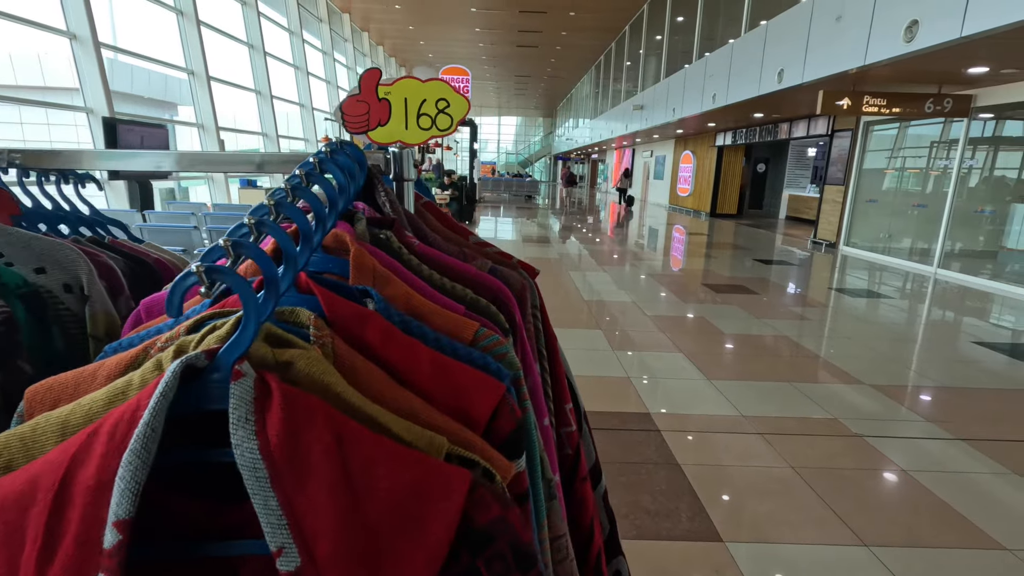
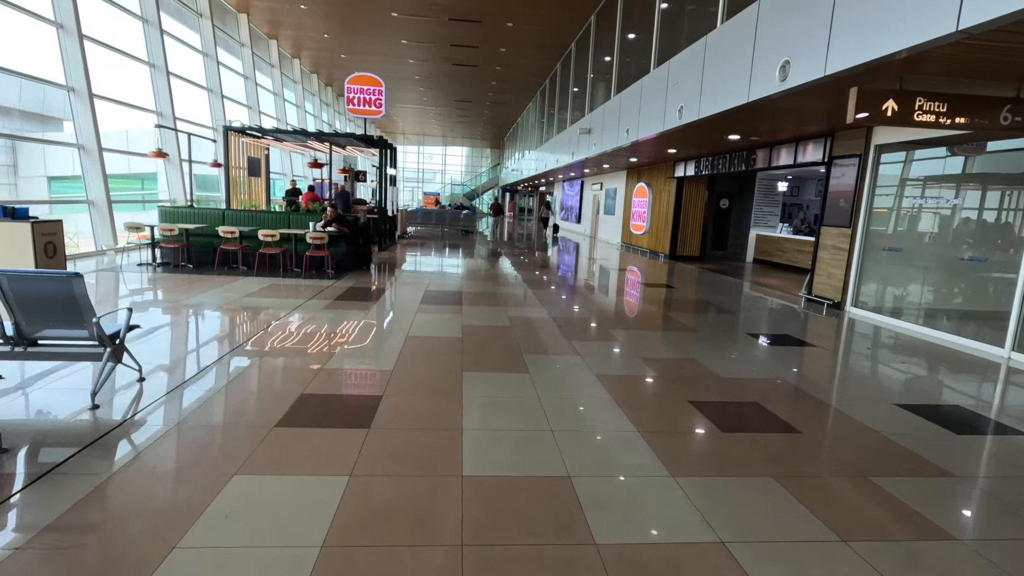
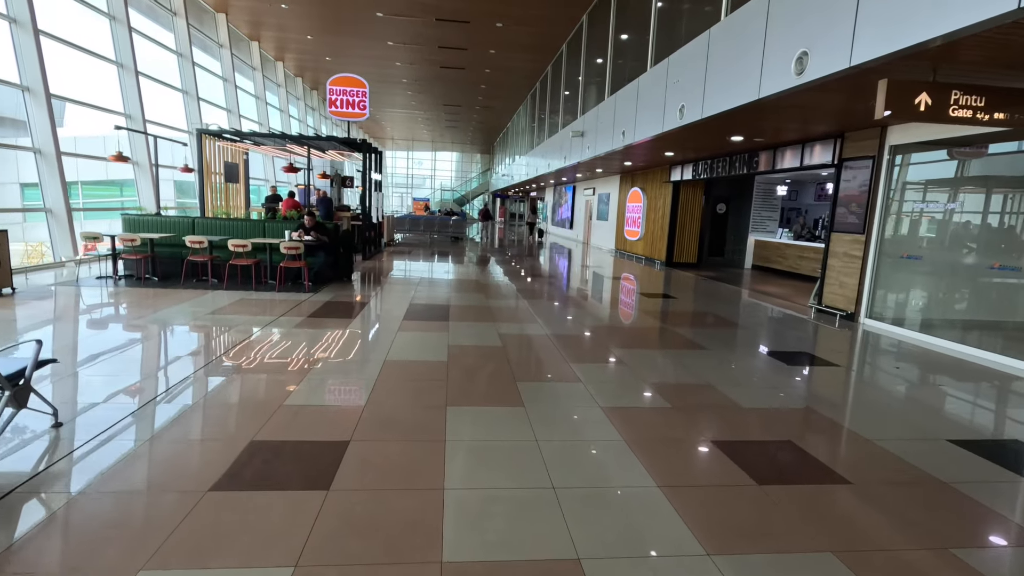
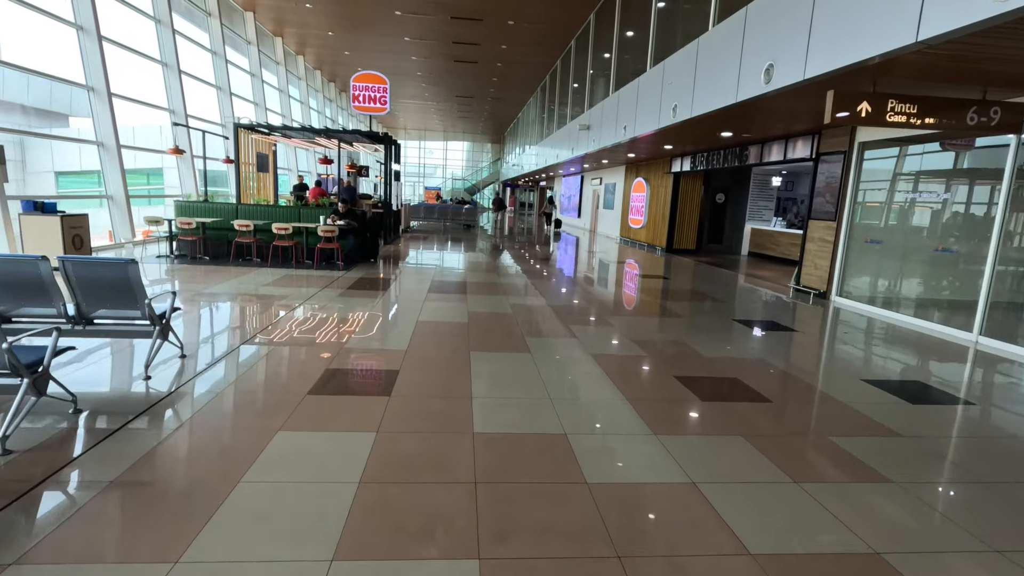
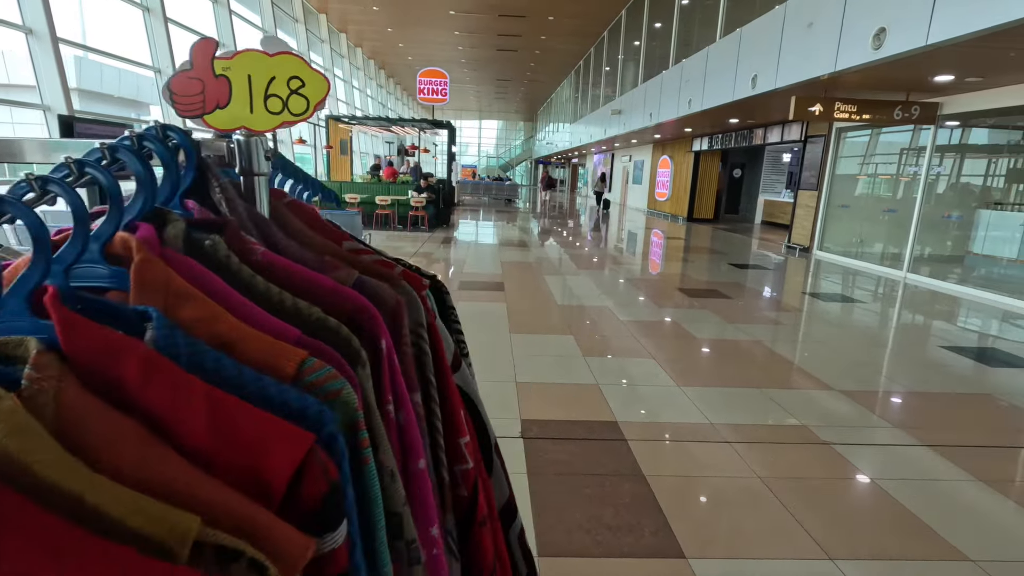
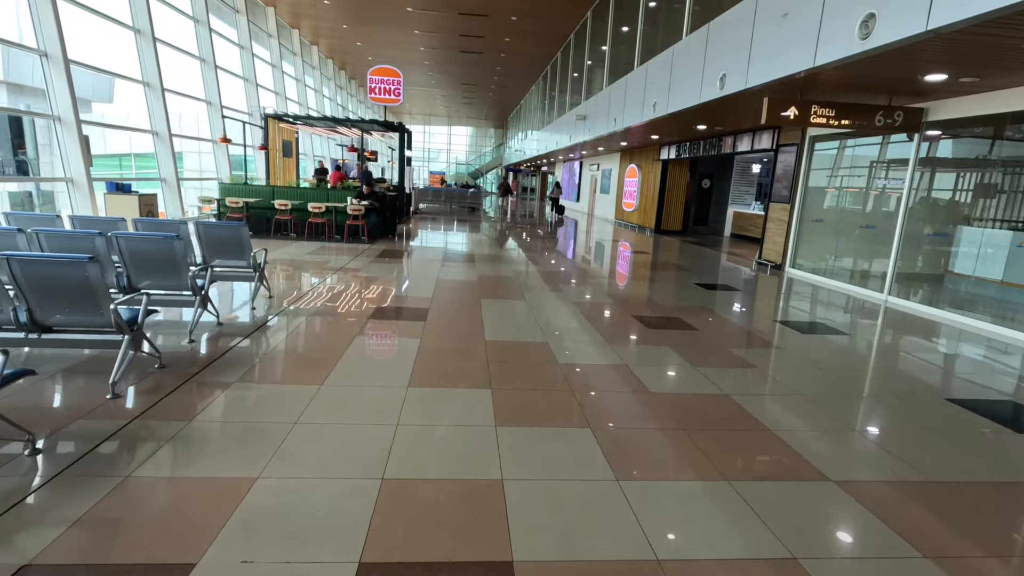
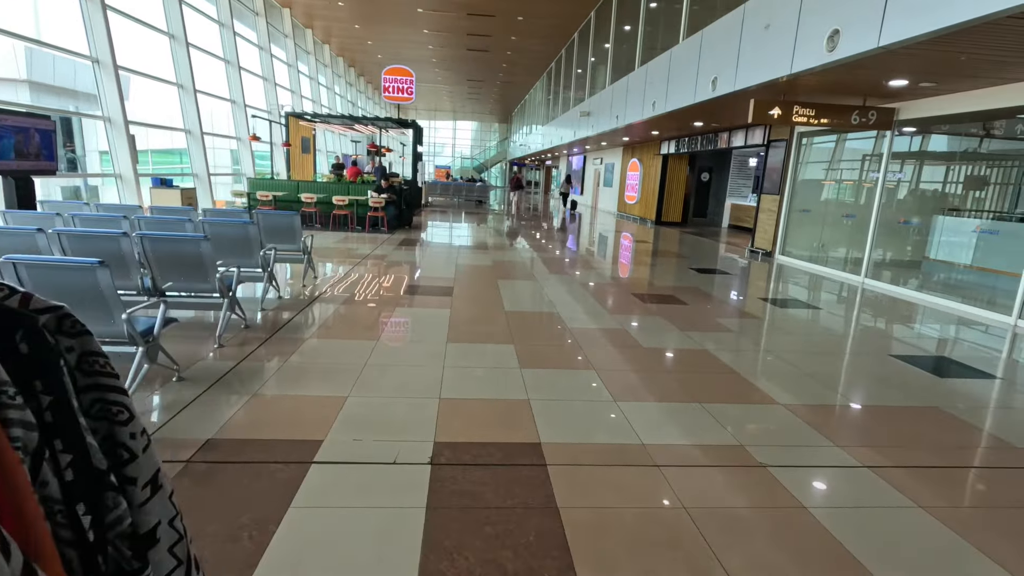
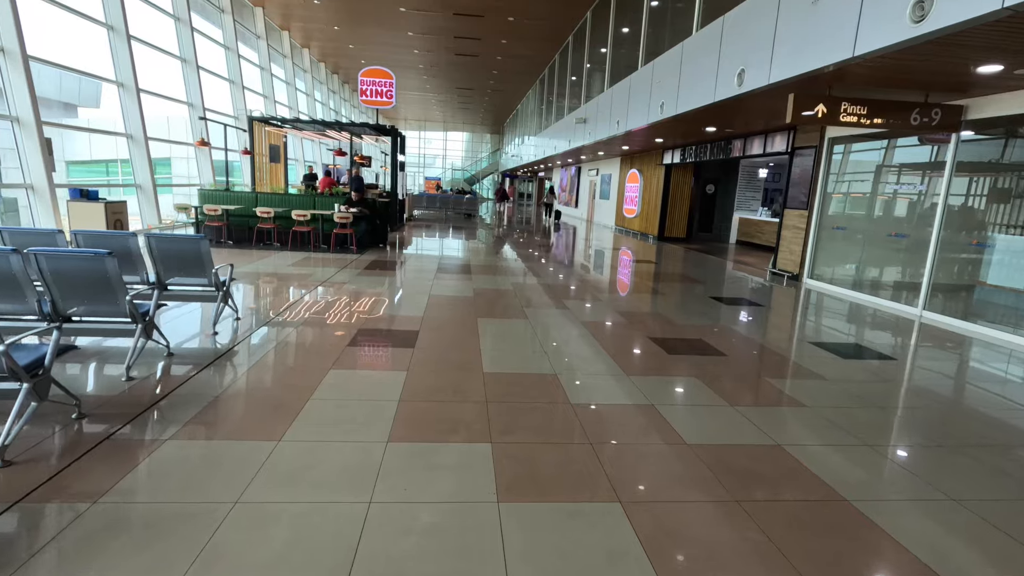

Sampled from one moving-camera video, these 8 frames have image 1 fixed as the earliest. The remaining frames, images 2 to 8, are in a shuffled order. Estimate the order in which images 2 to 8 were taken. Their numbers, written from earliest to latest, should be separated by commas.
5, 7, 6, 8, 4, 2, 3
